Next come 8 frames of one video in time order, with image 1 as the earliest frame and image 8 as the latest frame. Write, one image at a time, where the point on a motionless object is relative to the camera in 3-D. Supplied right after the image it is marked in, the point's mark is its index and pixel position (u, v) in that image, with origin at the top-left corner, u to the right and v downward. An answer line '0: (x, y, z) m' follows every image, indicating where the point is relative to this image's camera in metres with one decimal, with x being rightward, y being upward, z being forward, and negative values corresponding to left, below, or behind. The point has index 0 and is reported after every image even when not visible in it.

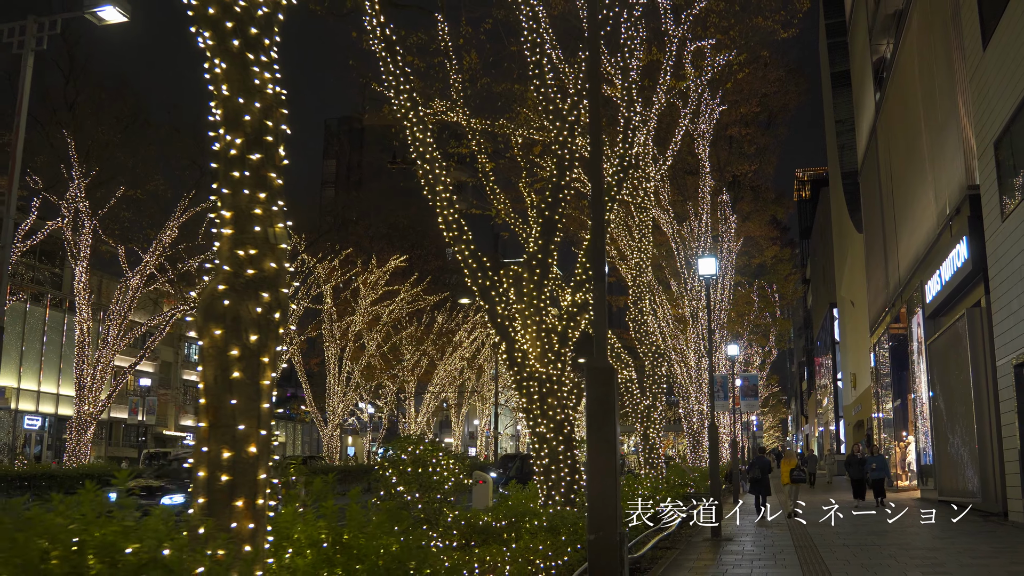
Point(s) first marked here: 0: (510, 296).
0: (+0.1, -0.2, +12.3) m
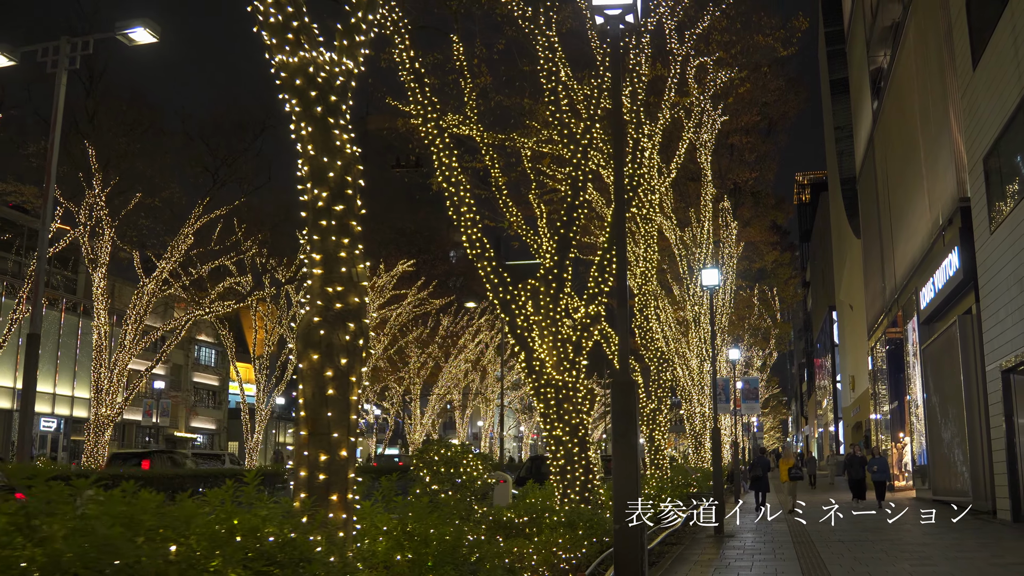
0: (+0.3, -0.3, +13.1) m
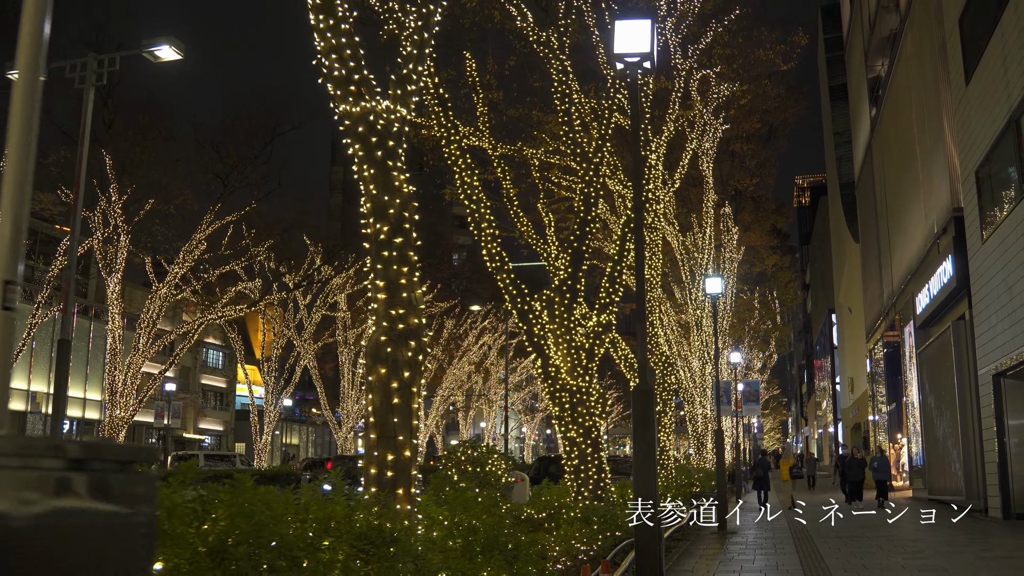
0: (+0.5, -0.5, +13.8) m
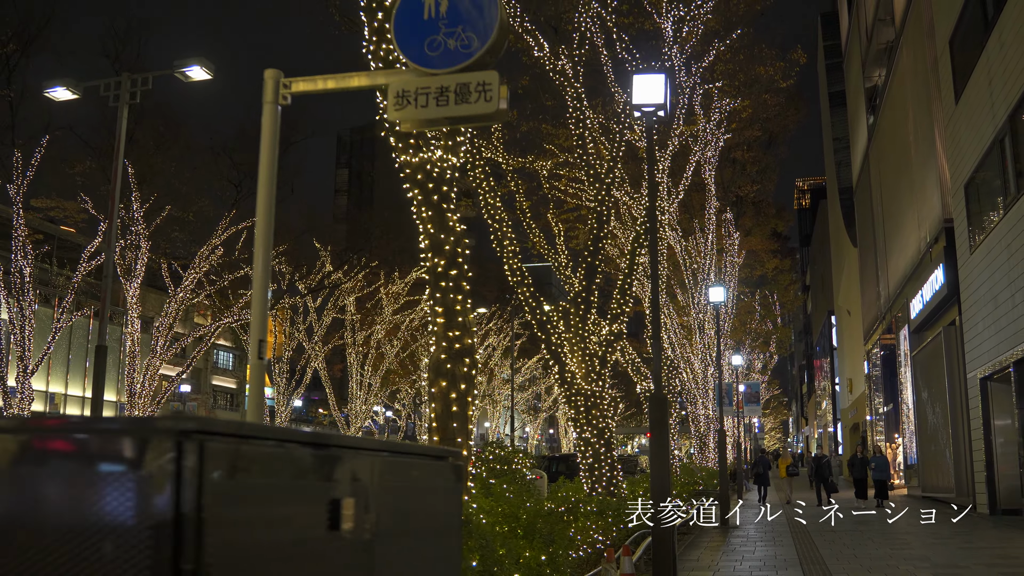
0: (+0.8, -0.6, +14.7) m
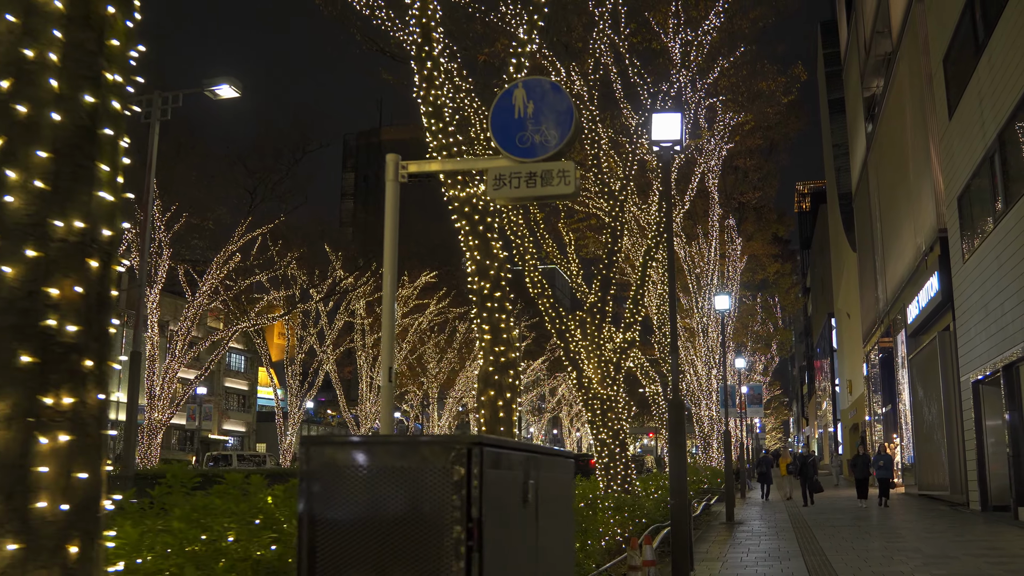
0: (+1.1, -0.8, +15.6) m
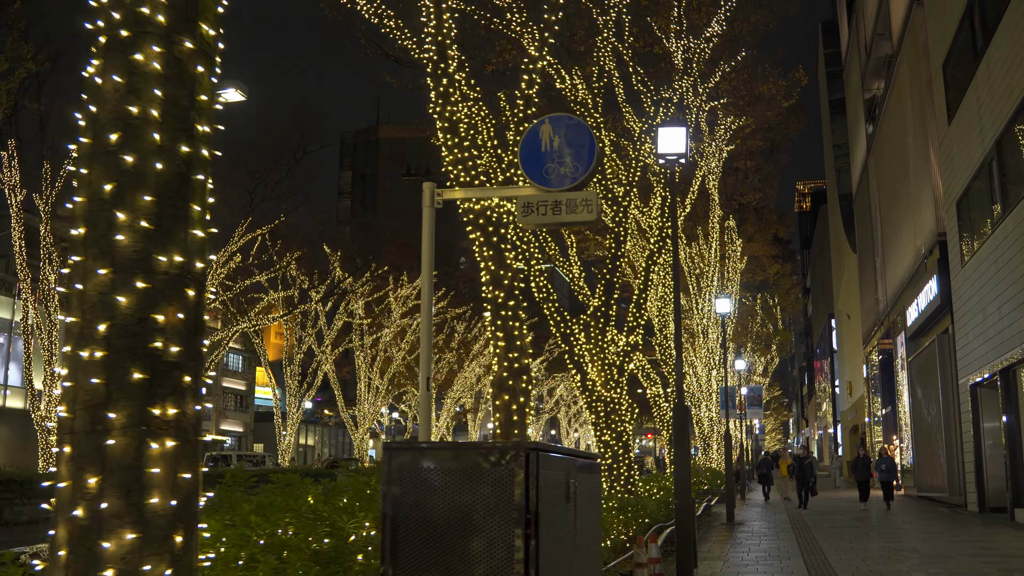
0: (+1.1, -0.8, +15.8) m
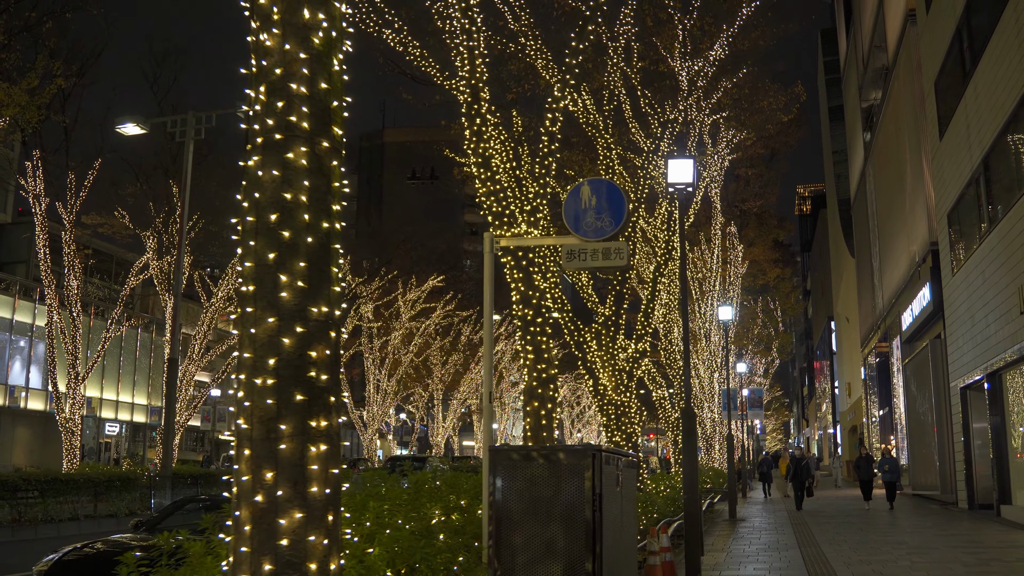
0: (+1.4, -1.0, +16.8) m
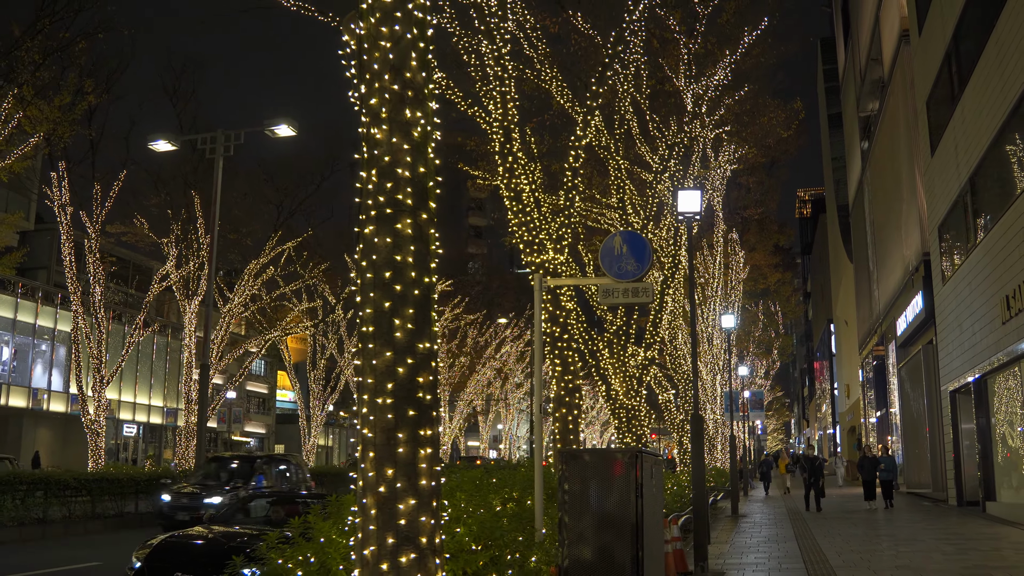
0: (+1.7, -1.2, +17.9) m
